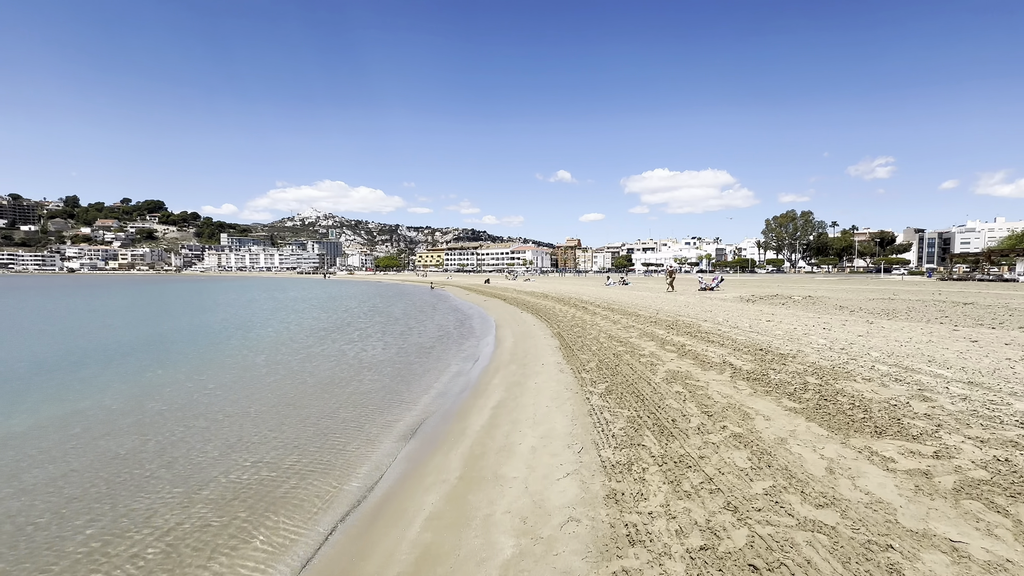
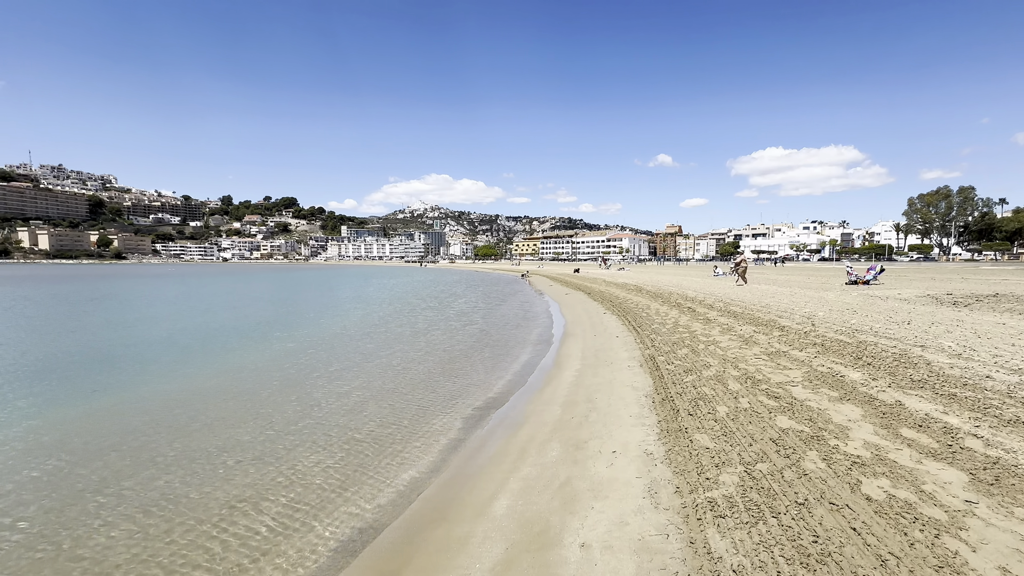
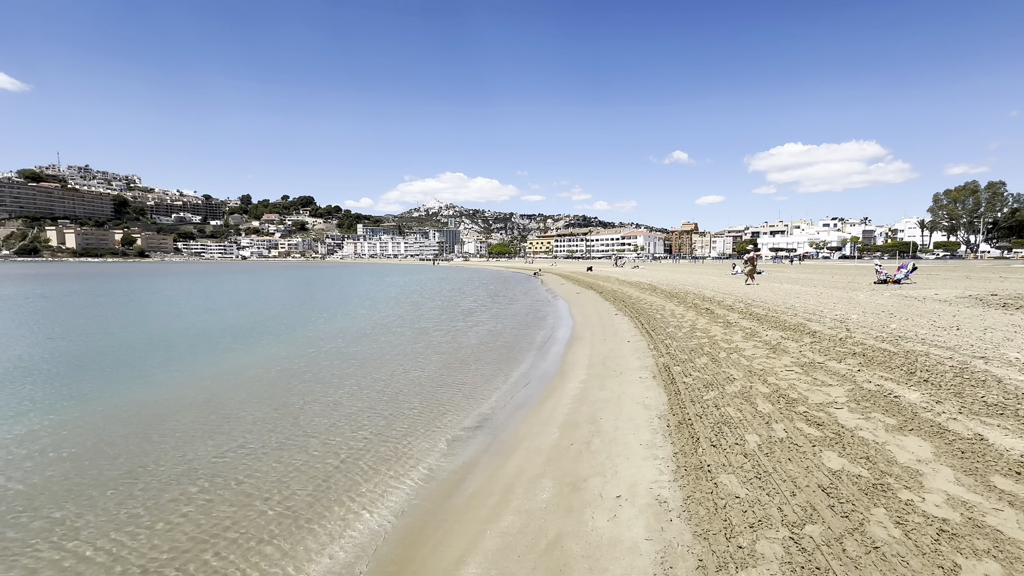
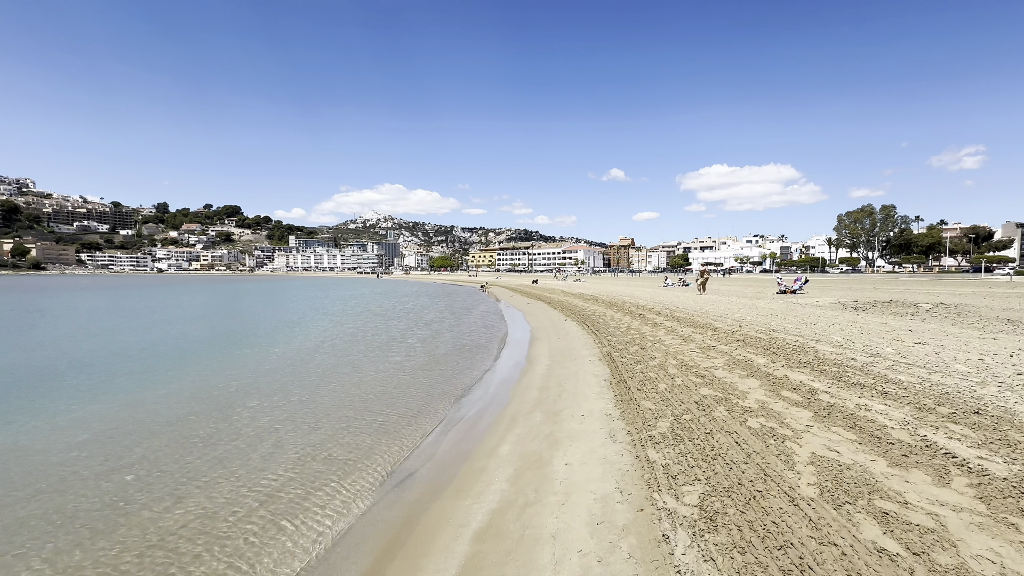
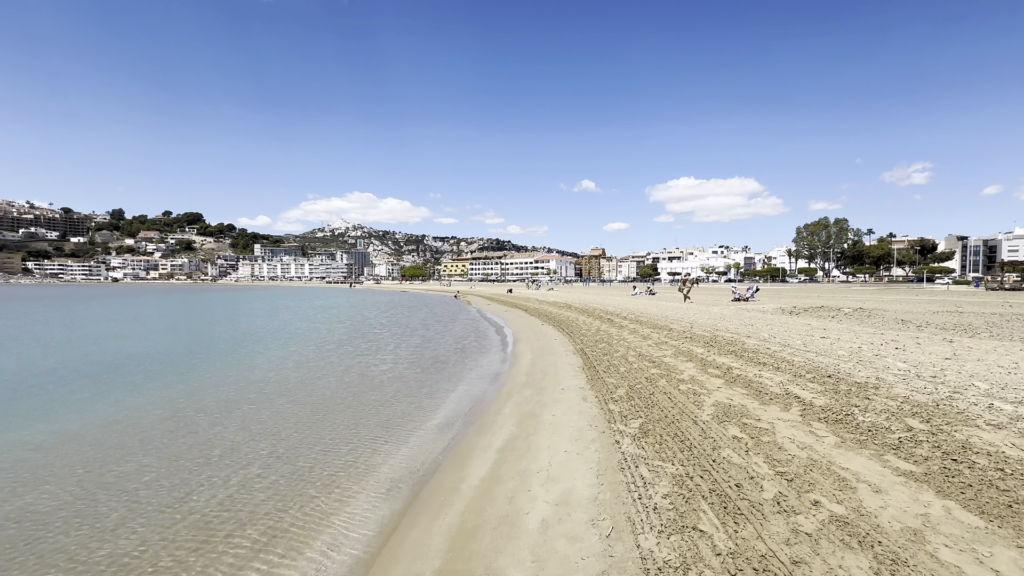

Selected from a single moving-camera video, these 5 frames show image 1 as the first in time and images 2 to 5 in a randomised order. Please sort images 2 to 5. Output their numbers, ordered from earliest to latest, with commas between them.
5, 4, 2, 3
